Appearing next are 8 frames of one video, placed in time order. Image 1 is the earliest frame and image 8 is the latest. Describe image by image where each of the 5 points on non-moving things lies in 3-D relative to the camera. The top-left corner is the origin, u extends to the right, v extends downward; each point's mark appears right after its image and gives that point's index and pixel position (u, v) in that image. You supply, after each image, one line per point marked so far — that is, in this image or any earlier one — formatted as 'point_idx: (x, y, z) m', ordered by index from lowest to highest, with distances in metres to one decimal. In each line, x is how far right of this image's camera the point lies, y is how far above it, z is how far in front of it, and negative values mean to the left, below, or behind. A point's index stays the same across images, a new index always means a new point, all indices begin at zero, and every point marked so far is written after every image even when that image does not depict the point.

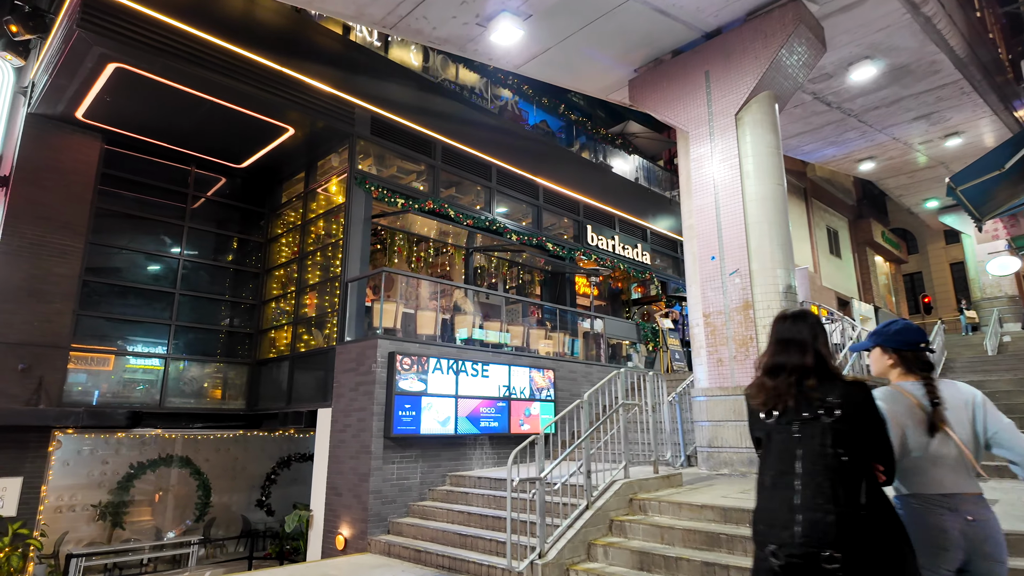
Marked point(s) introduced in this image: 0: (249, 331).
0: (-5.0, -0.8, +11.1) m
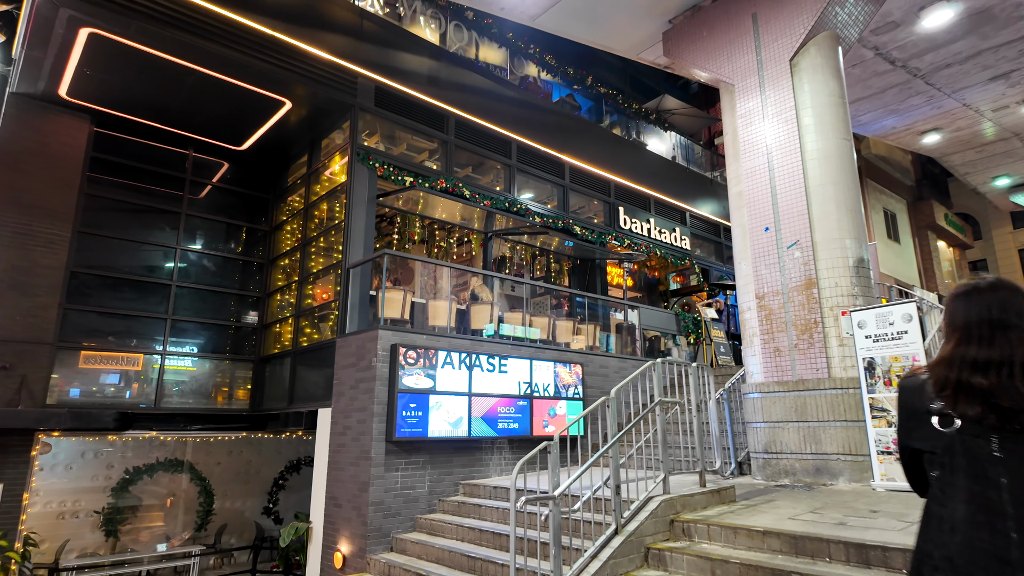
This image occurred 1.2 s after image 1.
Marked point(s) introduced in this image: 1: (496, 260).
0: (-4.5, -0.7, +10.4) m
1: (-0.3, +0.5, +11.7) m
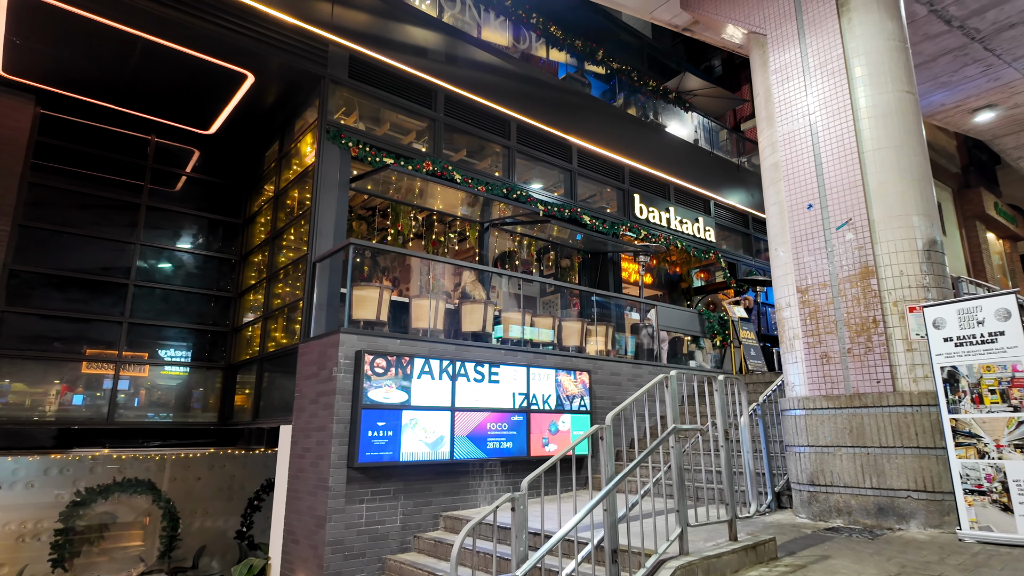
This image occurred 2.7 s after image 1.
0: (-4.5, -0.7, +9.4) m
1: (-0.3, +0.6, +10.5) m
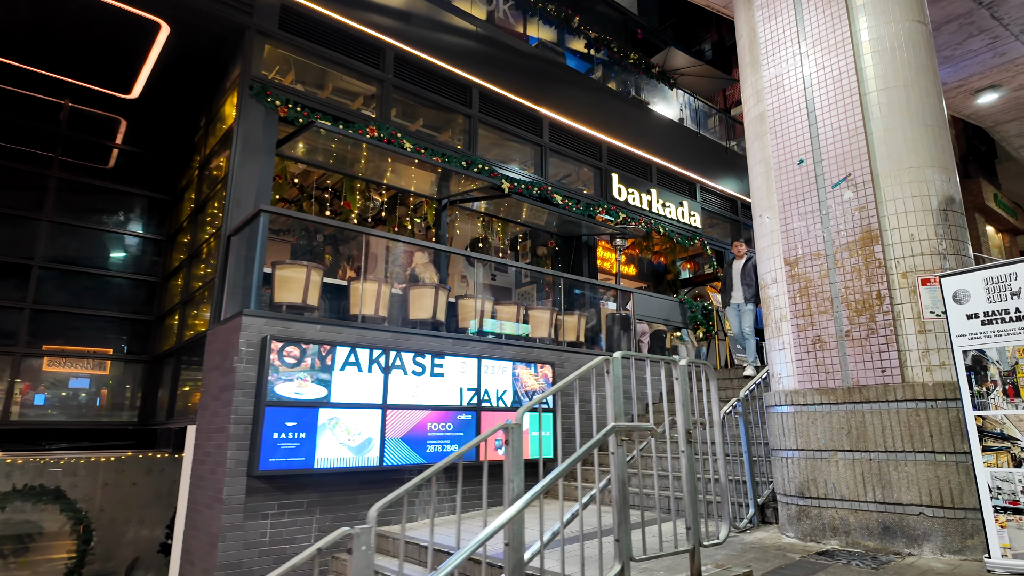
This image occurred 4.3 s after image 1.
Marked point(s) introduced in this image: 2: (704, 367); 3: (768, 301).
0: (-5.1, -0.4, +8.4) m
1: (-0.8, +0.8, +9.6) m
2: (+1.2, -0.5, +4.0) m
3: (+2.0, -0.1, +4.7) m
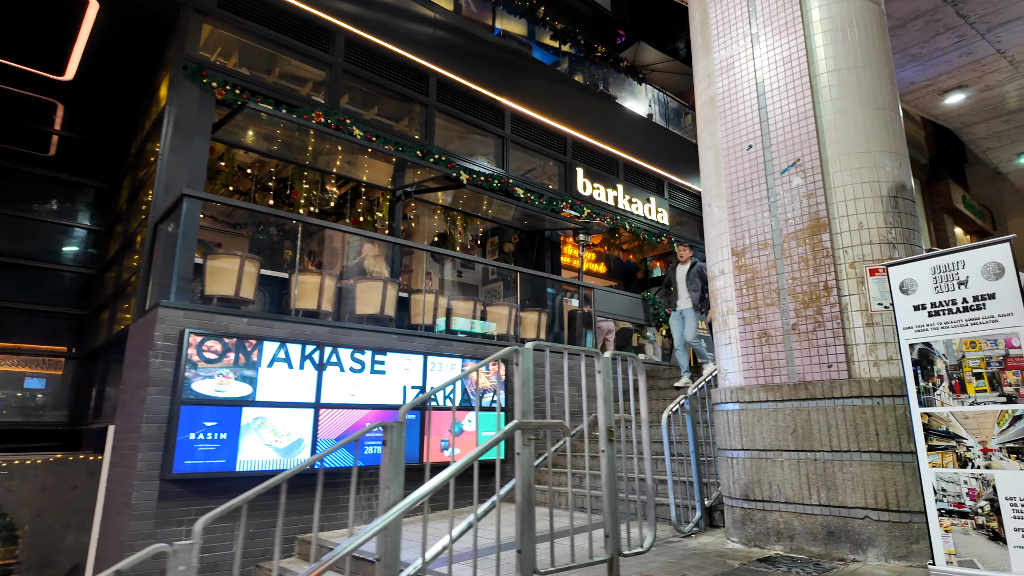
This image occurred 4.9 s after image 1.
0: (-5.7, -0.3, +8.0) m
1: (-1.5, +0.9, +9.3) m
2: (+0.8, -0.4, +3.8) m
3: (+1.5, 0.0, +4.5) m
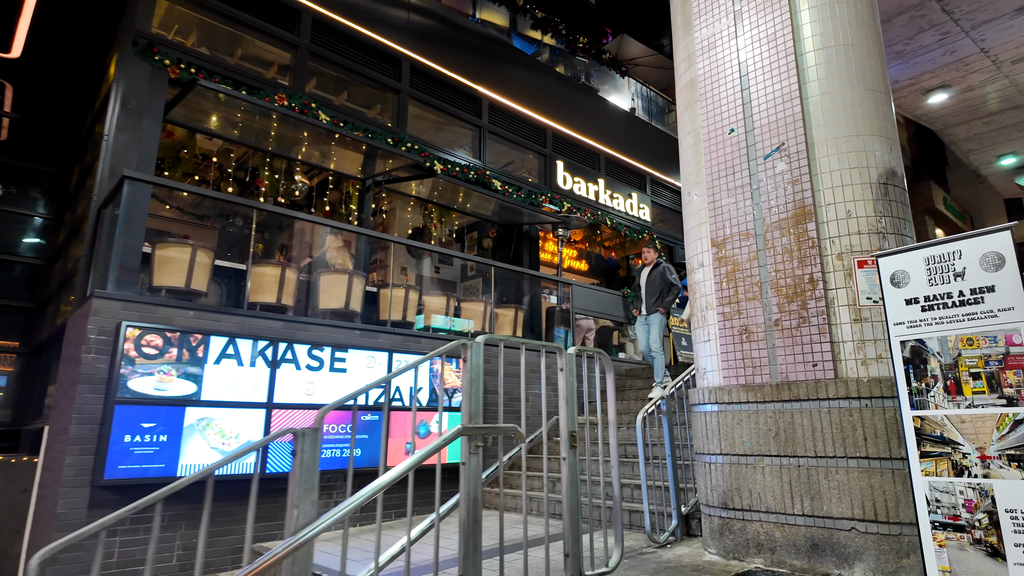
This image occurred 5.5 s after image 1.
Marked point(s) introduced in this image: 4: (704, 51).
0: (-6.0, -0.2, +7.5) m
1: (-1.8, +0.9, +8.9) m
2: (+0.5, -0.4, +3.5) m
3: (+1.3, 0.0, +4.2) m
4: (+1.4, +1.7, +4.4) m
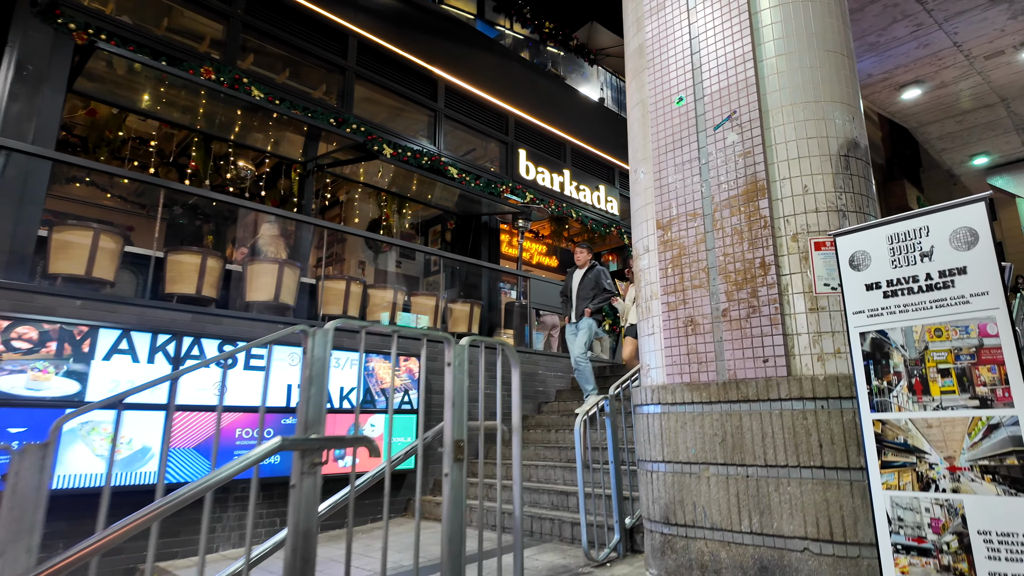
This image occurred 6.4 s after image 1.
0: (-6.6, -0.1, +6.9) m
1: (-2.4, +1.0, +8.4) m
2: (+0.1, -0.3, +3.0) m
3: (+0.8, +0.1, +3.8) m
4: (+0.9, +1.8, +4.0) m
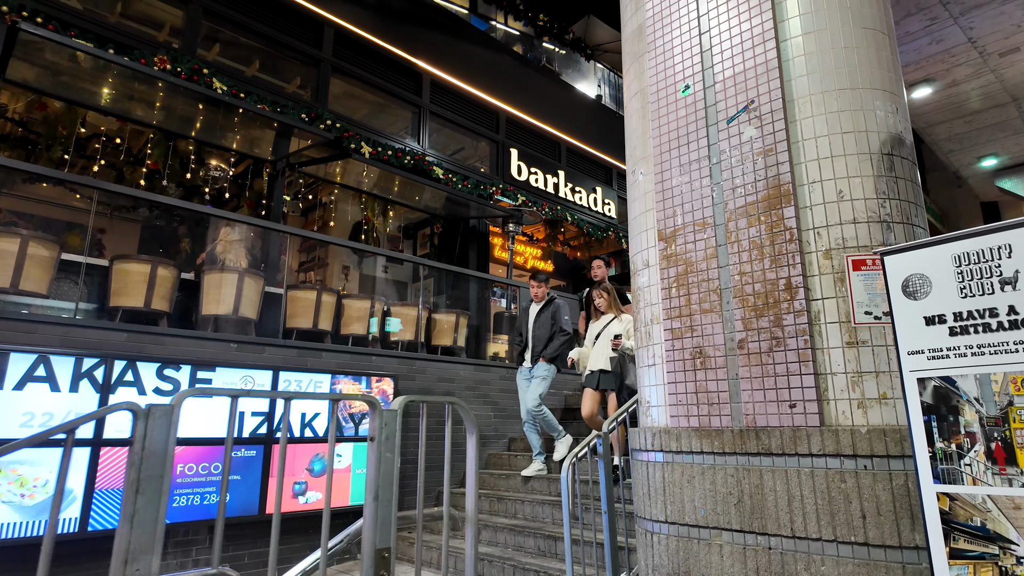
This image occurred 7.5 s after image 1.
0: (-6.7, -0.2, +6.3) m
1: (-2.6, +0.9, +7.8) m
2: (-0.1, -0.4, +2.5) m
3: (+0.7, 0.0, +3.2) m
4: (+0.8, +1.7, +3.4) m
